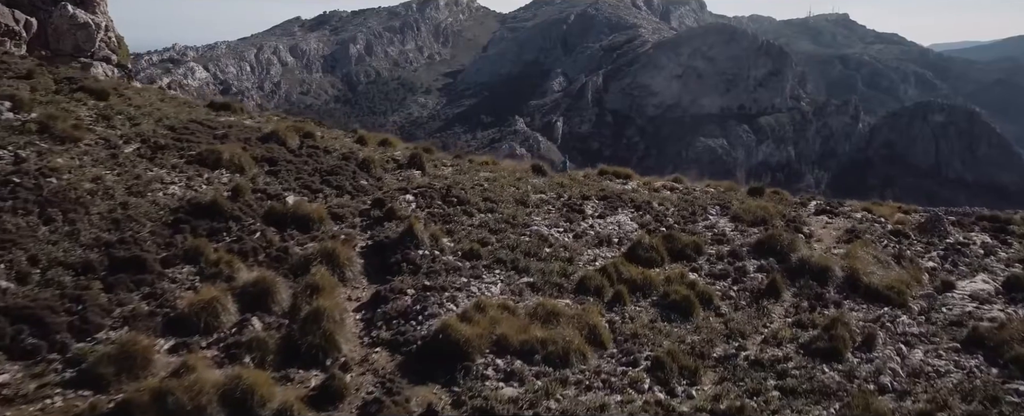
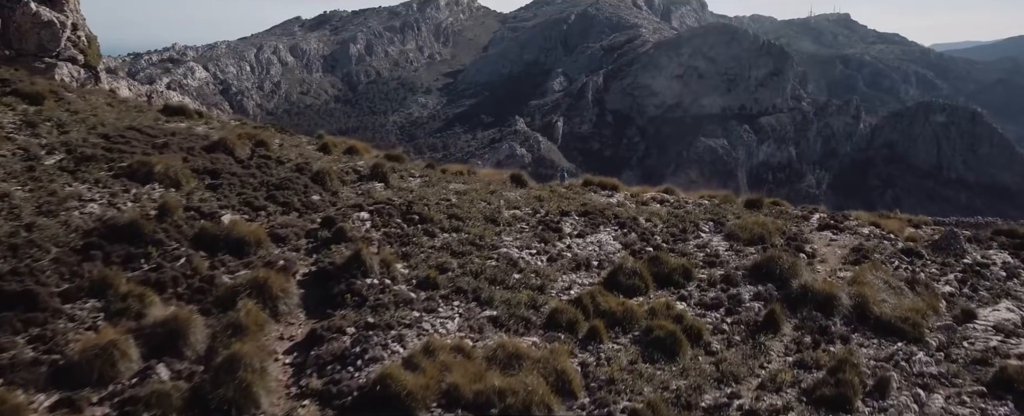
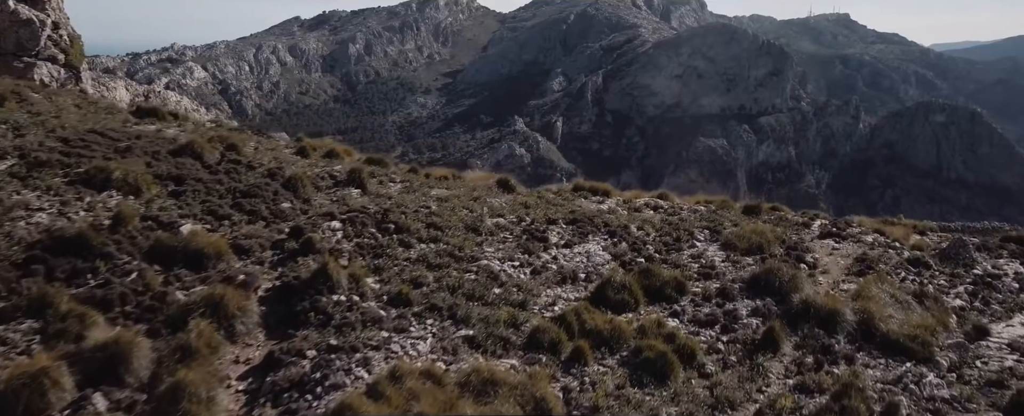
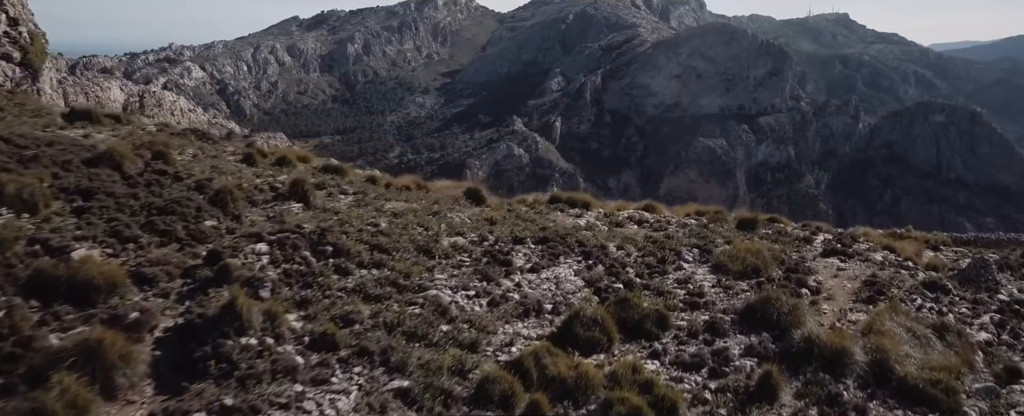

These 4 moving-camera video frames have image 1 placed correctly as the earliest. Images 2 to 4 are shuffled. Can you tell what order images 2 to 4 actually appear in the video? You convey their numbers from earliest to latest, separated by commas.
2, 3, 4
